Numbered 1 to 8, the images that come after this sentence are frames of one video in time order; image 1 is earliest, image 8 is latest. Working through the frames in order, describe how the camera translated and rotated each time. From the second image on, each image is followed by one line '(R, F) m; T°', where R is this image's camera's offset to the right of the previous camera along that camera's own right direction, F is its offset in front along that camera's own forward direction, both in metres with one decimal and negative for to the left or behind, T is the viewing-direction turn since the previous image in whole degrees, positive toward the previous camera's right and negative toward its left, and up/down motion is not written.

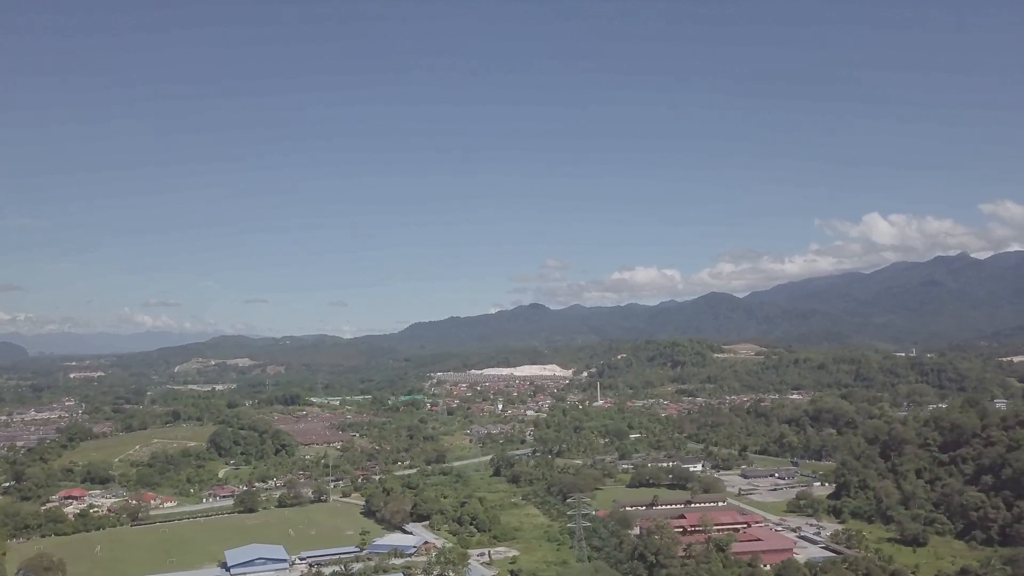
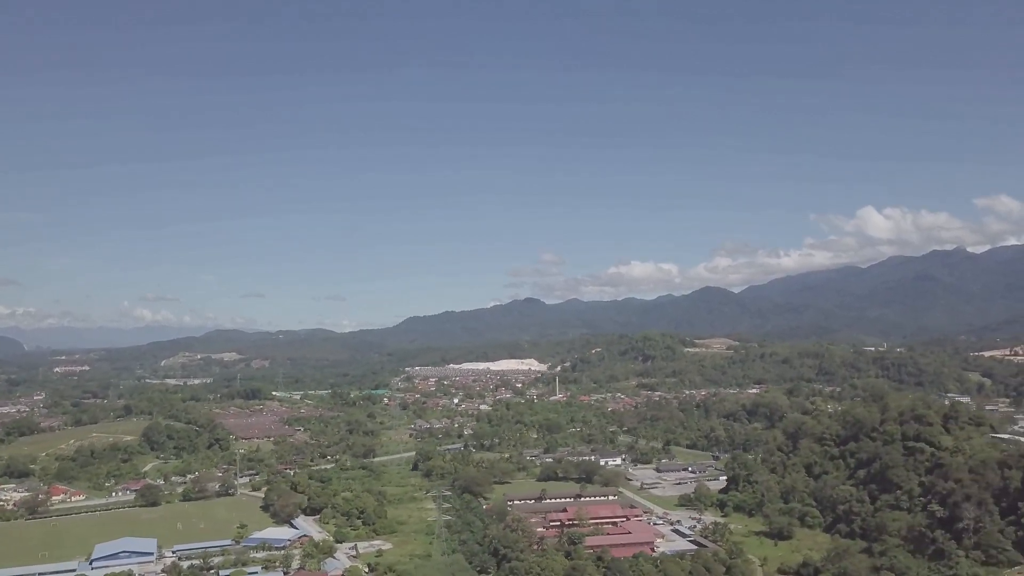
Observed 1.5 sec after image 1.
(+5.3, -0.2) m; 0°
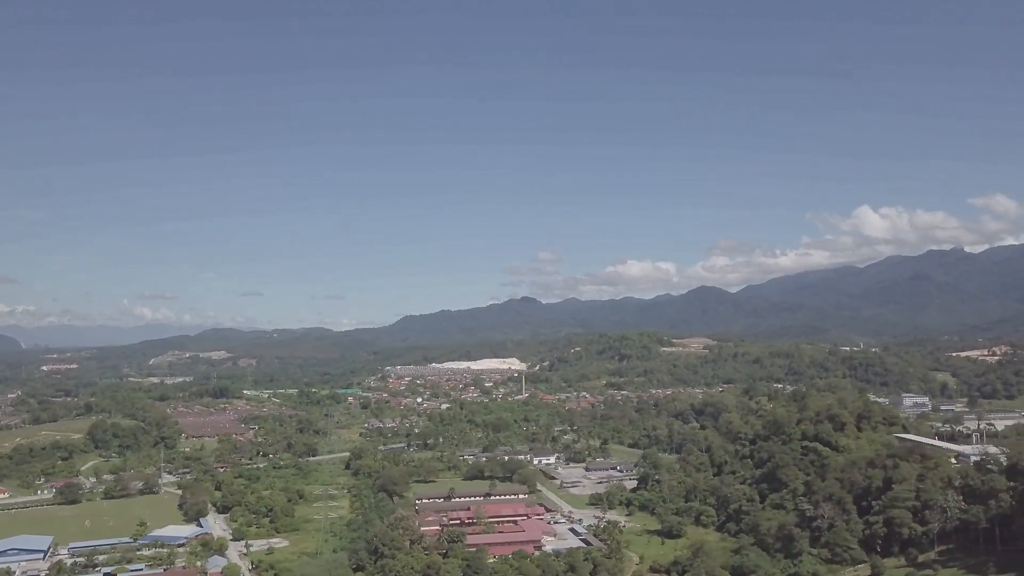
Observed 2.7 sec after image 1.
(+4.4, -0.2) m; 0°
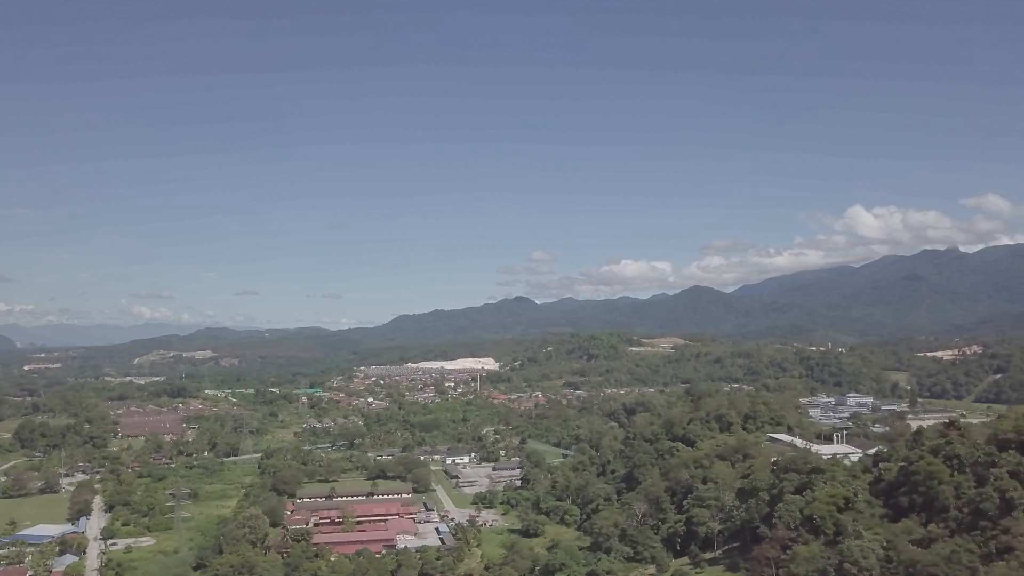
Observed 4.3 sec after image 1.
(+5.8, -0.3) m; 0°
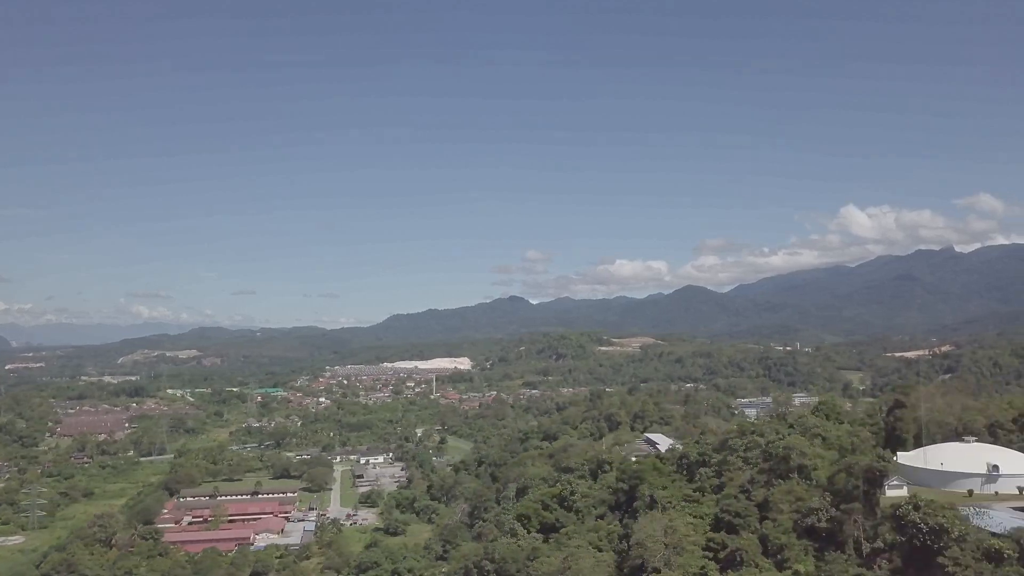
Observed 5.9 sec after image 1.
(+5.8, -0.3) m; 0°
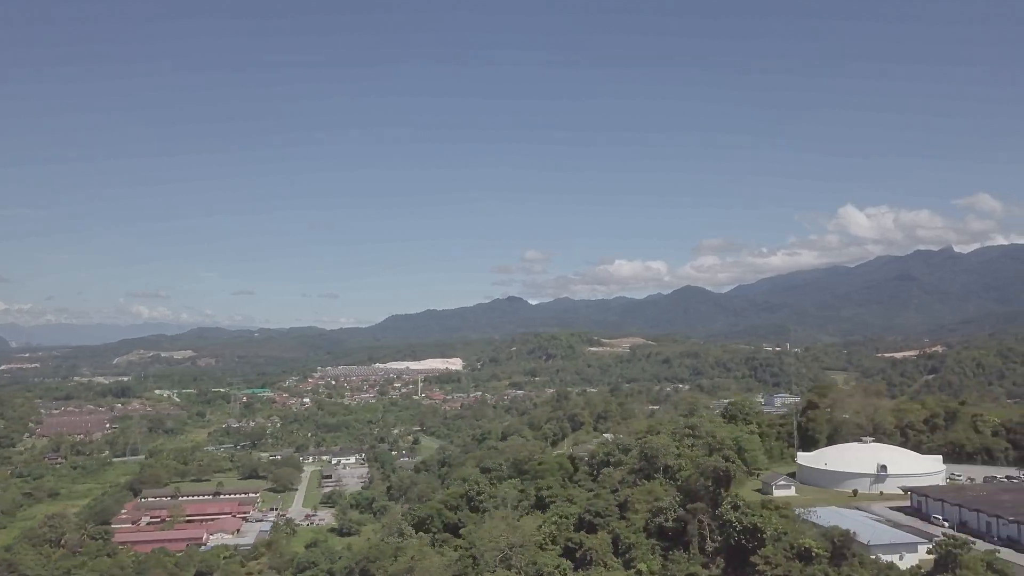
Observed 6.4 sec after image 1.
(+2.0, -0.1) m; 0°
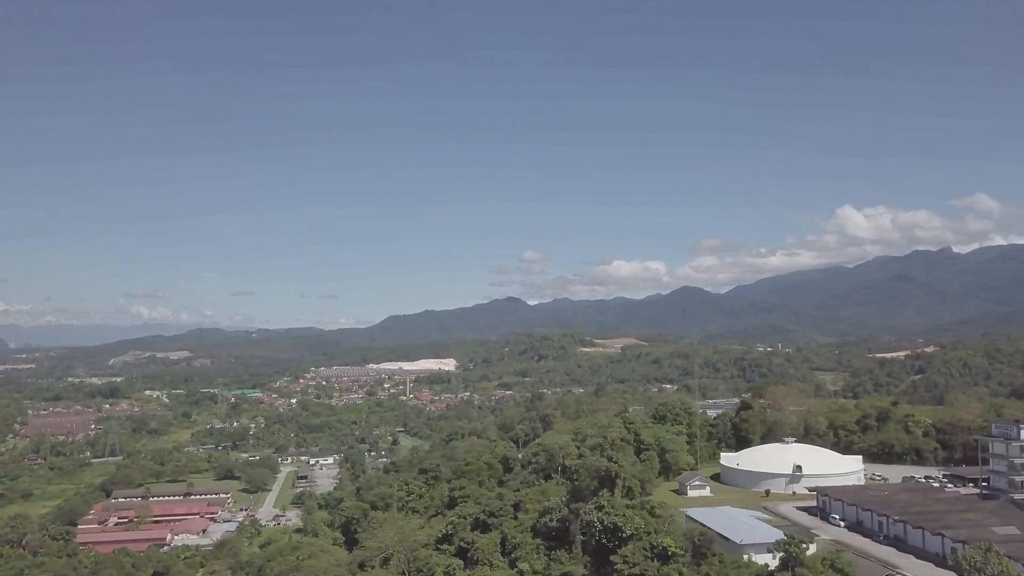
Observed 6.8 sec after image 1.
(+1.5, -0.1) m; 0°
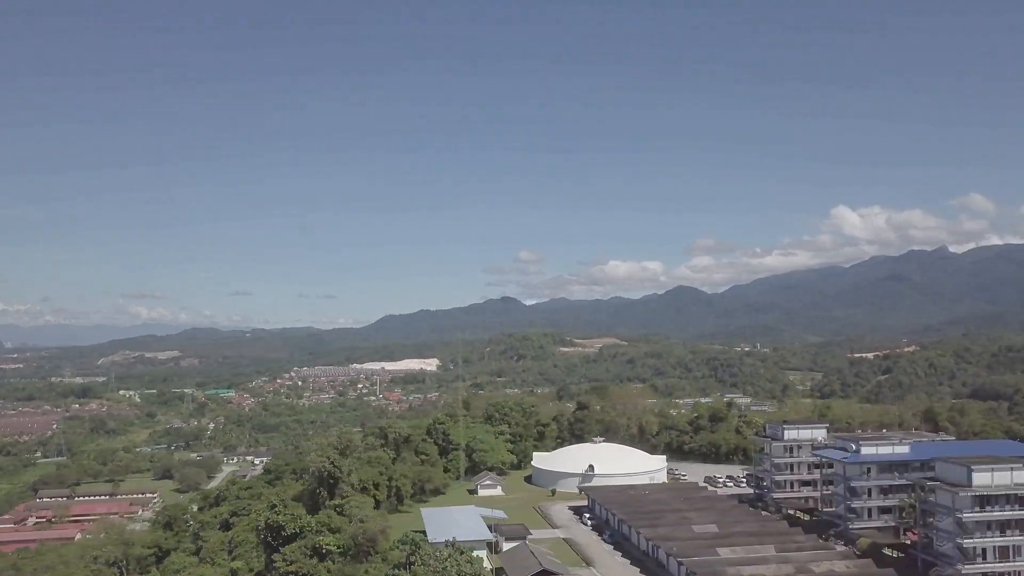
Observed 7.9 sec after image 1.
(+3.8, -0.2) m; 0°
